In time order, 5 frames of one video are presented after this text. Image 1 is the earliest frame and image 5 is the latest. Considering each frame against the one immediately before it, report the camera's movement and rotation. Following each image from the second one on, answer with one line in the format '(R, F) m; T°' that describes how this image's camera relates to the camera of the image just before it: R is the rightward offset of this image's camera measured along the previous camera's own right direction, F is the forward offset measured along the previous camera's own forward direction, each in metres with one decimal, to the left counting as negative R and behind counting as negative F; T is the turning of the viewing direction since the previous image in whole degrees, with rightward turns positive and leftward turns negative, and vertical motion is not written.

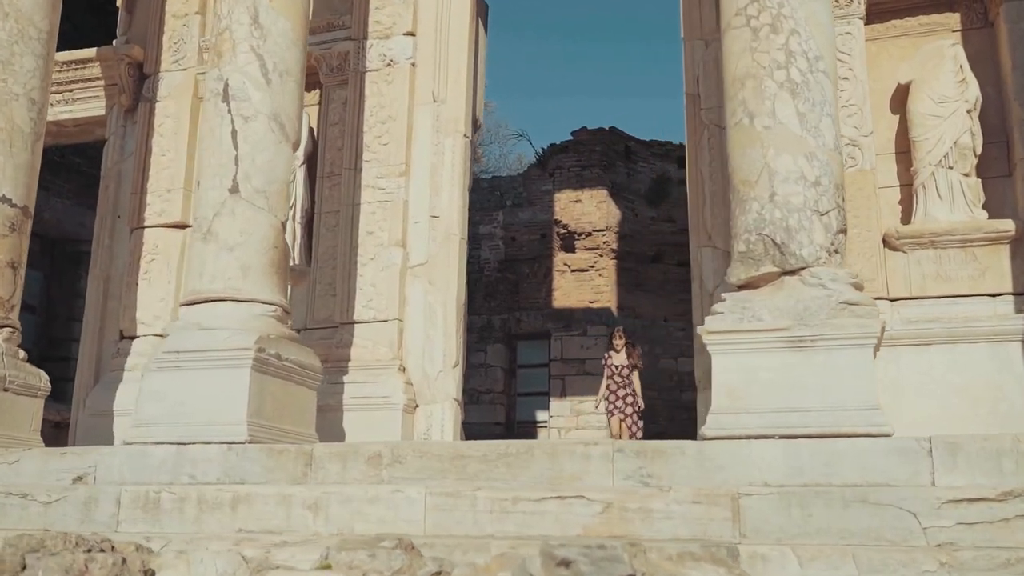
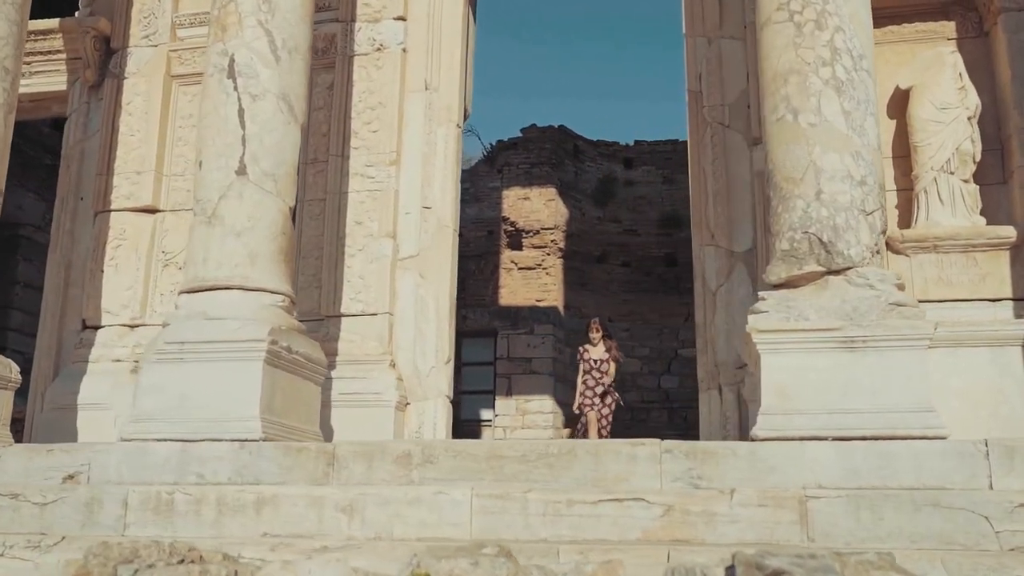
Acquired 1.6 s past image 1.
(-0.7, +0.2) m; +5°
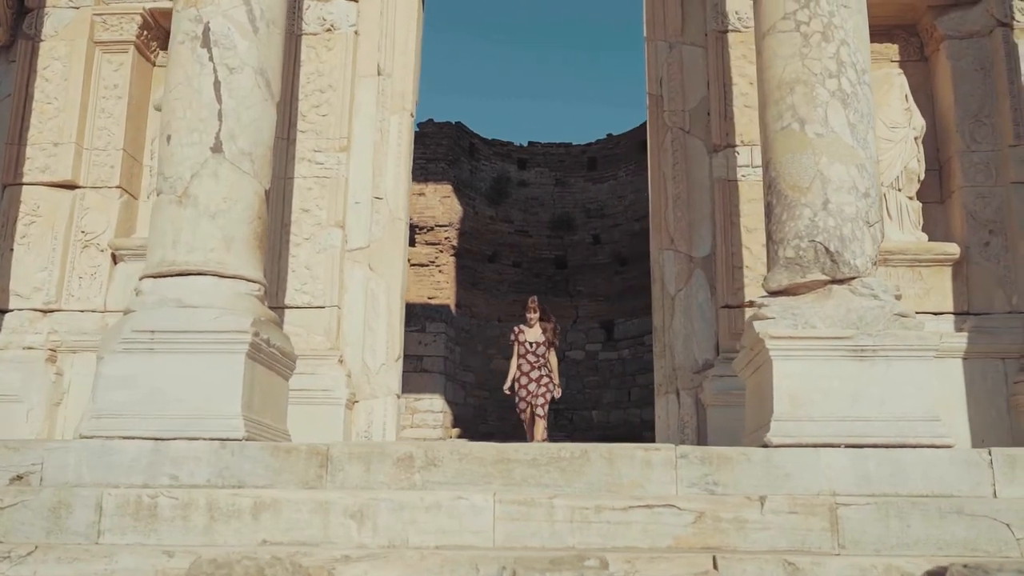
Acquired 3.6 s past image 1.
(-0.8, +0.3) m; +9°
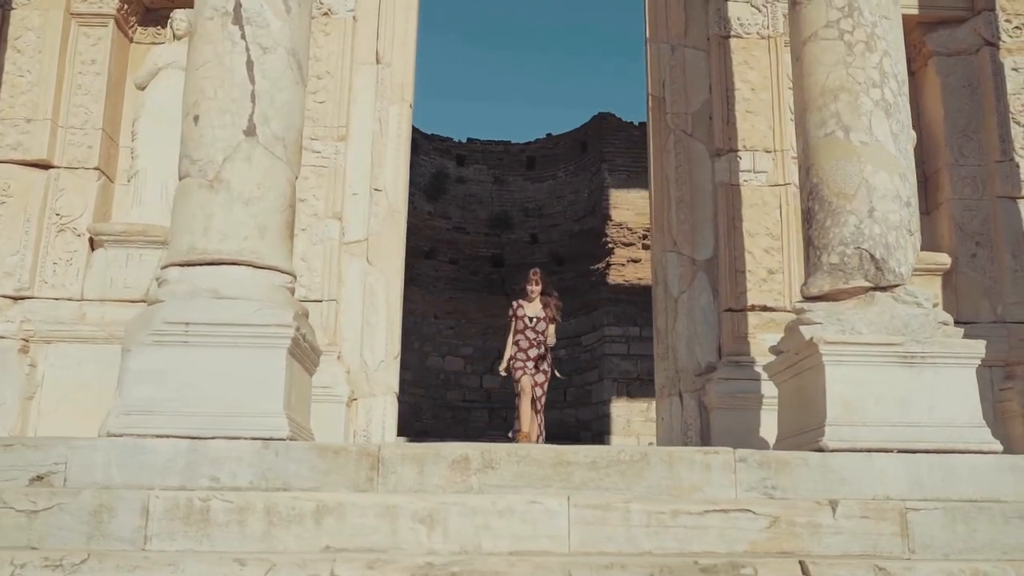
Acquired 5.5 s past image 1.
(-0.8, +0.2) m; +6°
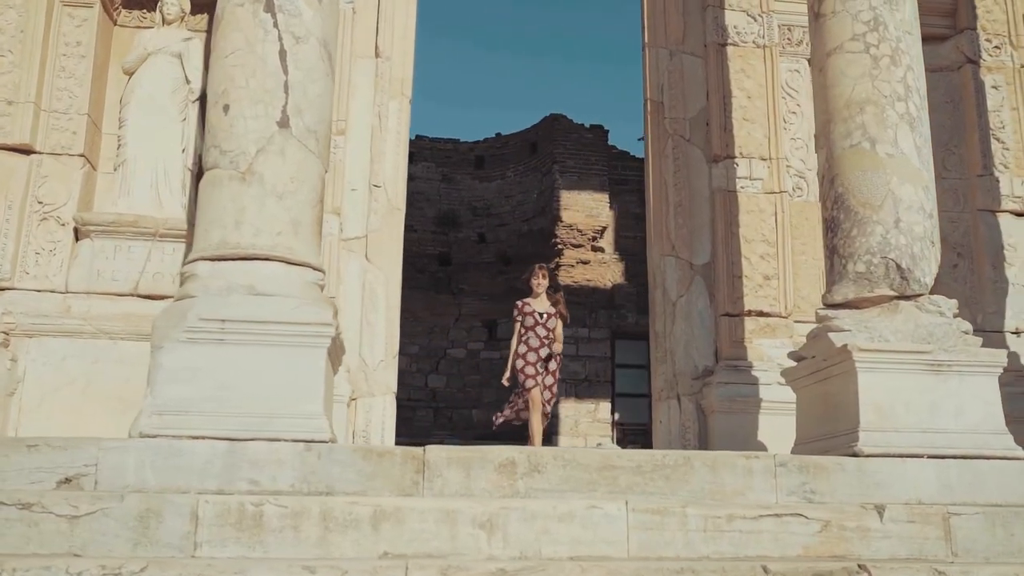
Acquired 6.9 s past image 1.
(-0.6, +0.1) m; +5°
